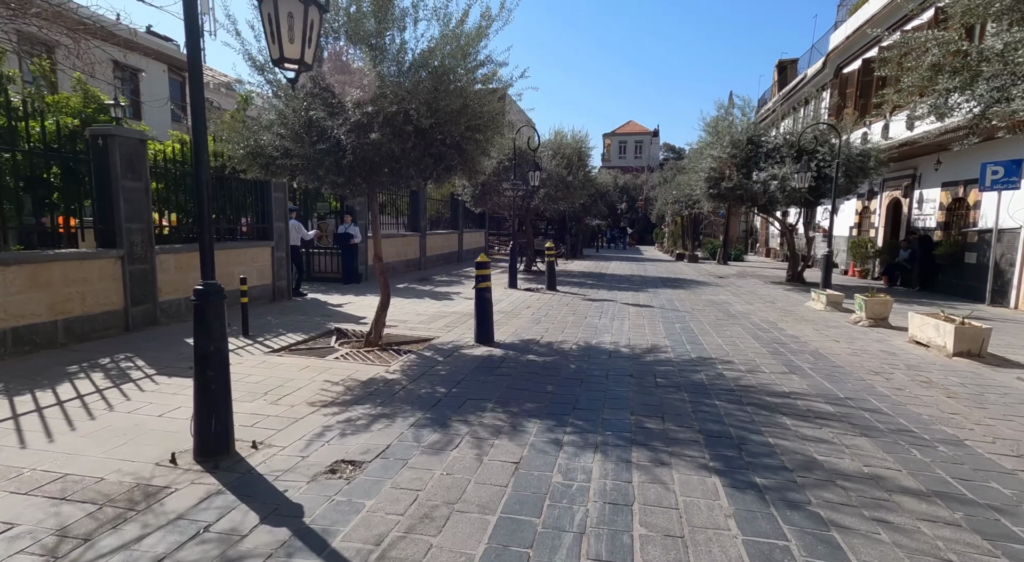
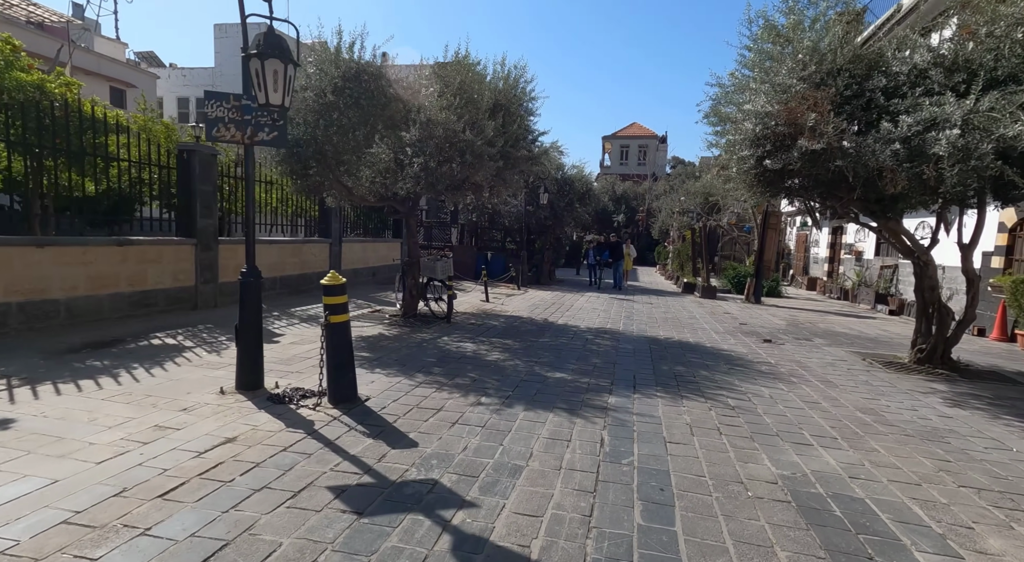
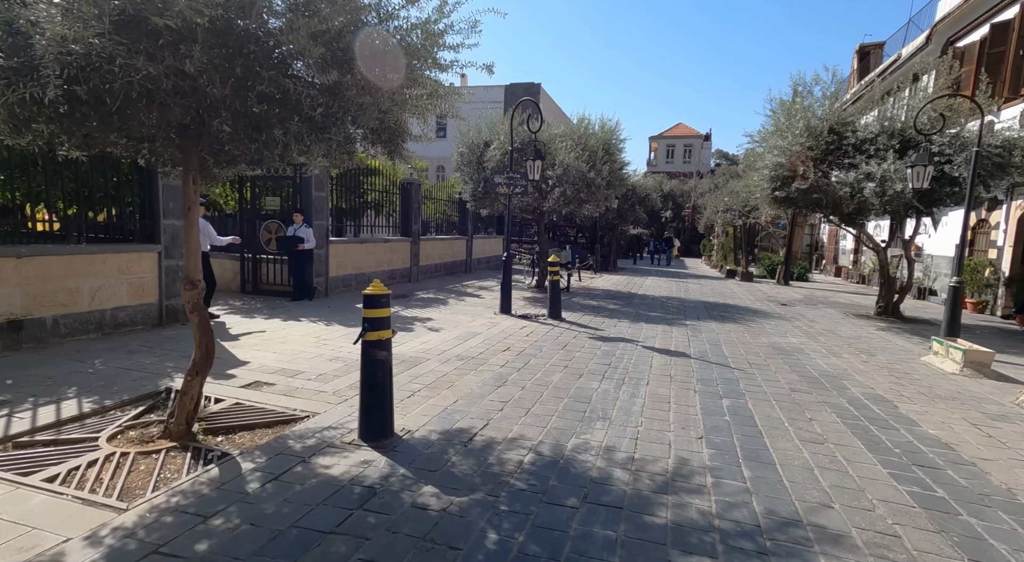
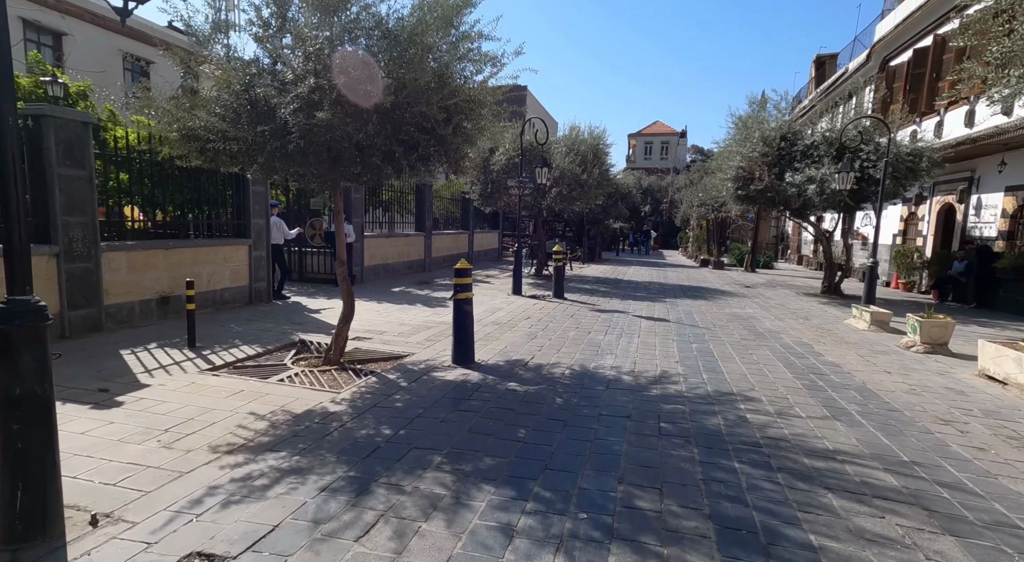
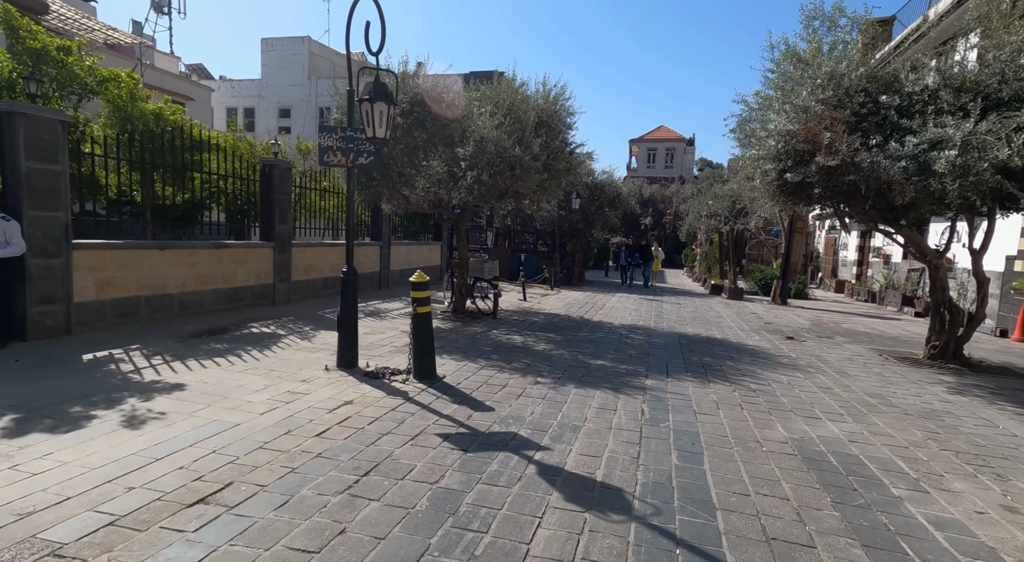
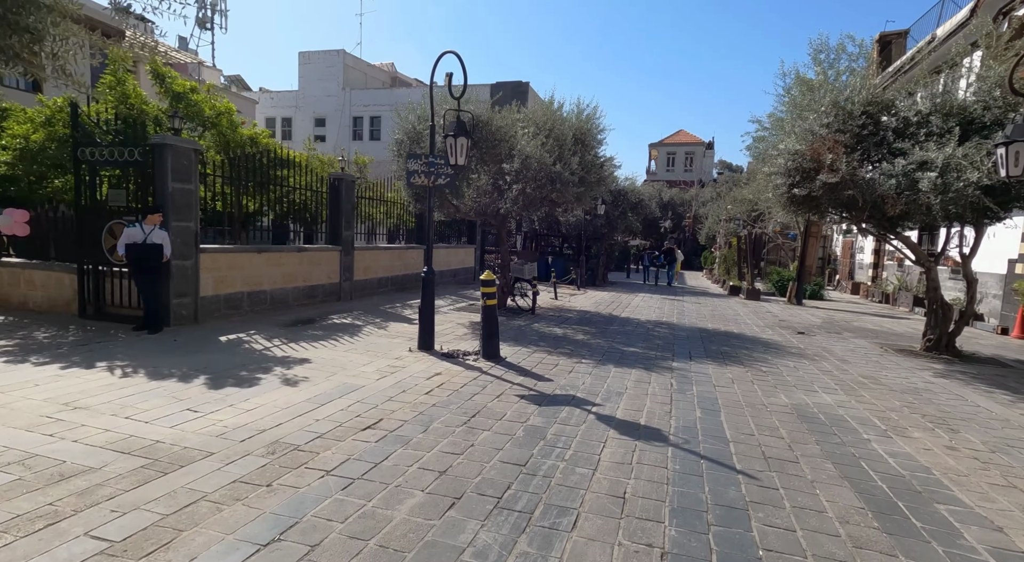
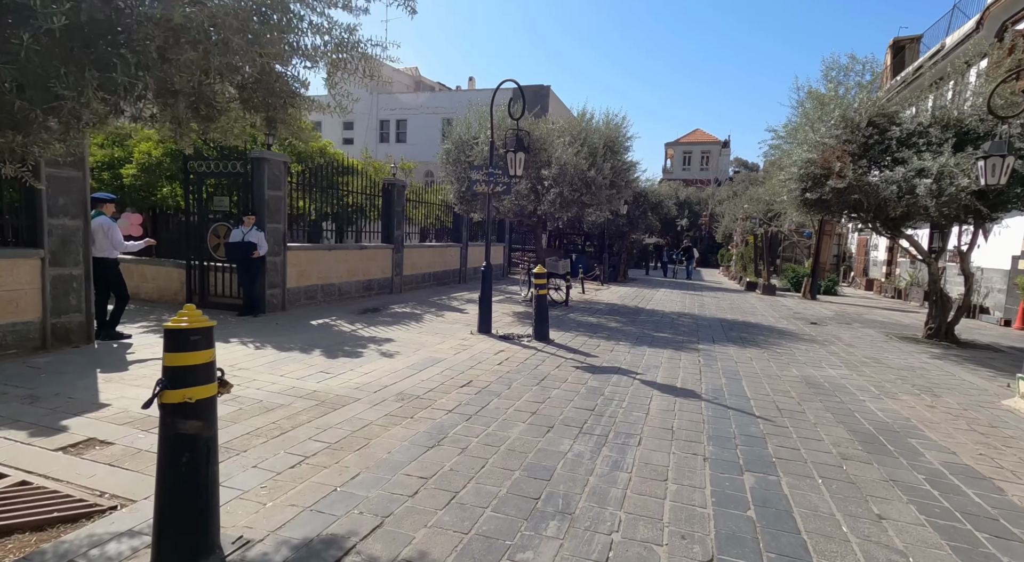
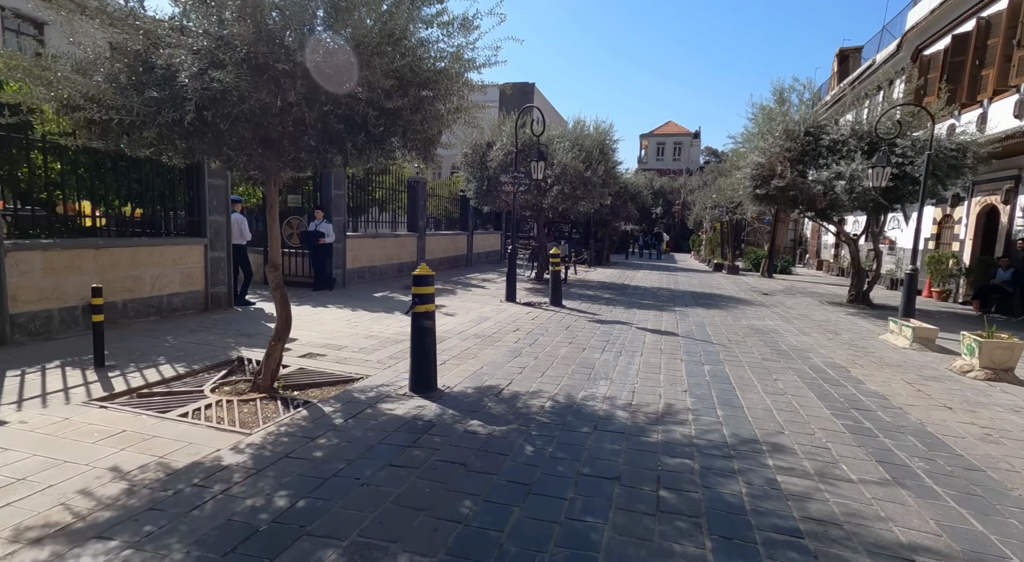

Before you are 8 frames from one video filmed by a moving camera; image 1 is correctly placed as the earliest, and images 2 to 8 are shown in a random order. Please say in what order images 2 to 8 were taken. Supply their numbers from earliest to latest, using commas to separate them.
4, 8, 3, 7, 6, 5, 2
